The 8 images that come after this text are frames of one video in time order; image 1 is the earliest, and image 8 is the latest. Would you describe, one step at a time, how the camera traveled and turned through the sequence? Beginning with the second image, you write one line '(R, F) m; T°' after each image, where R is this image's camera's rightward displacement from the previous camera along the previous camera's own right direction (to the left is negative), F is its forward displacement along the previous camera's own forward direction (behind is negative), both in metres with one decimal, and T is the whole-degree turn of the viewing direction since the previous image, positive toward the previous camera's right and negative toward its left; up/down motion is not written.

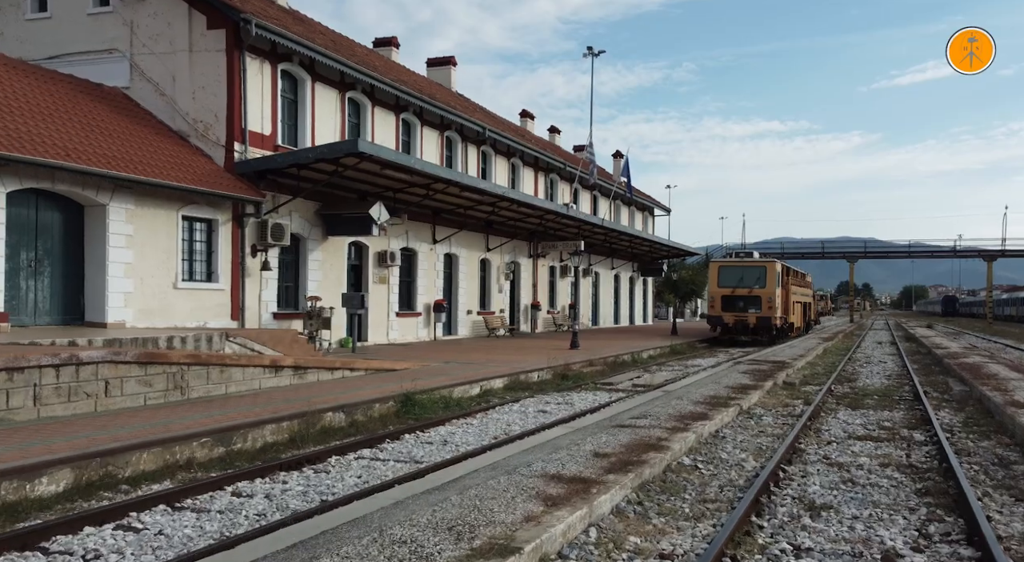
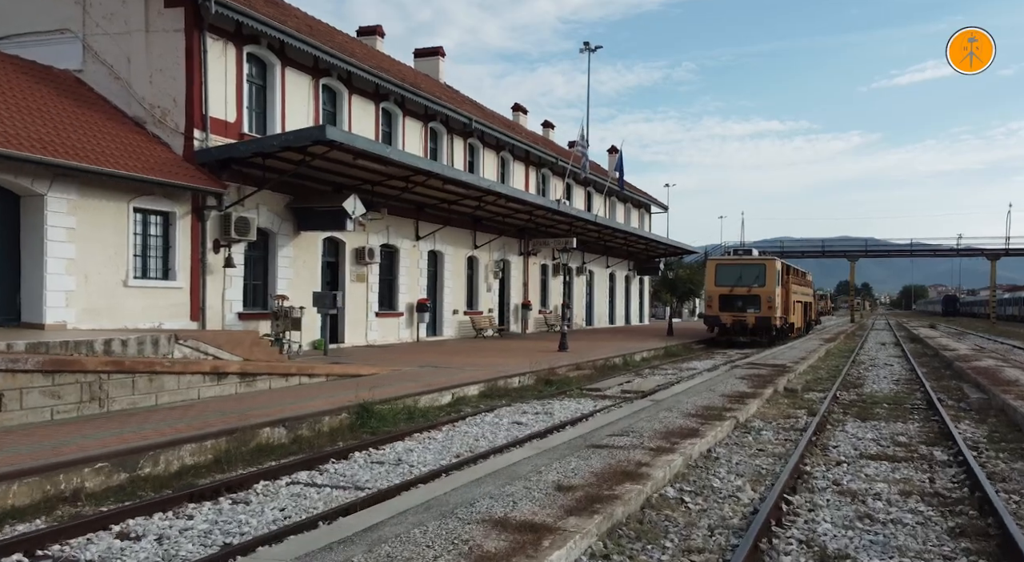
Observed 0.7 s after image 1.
(+0.4, +1.2) m; 0°
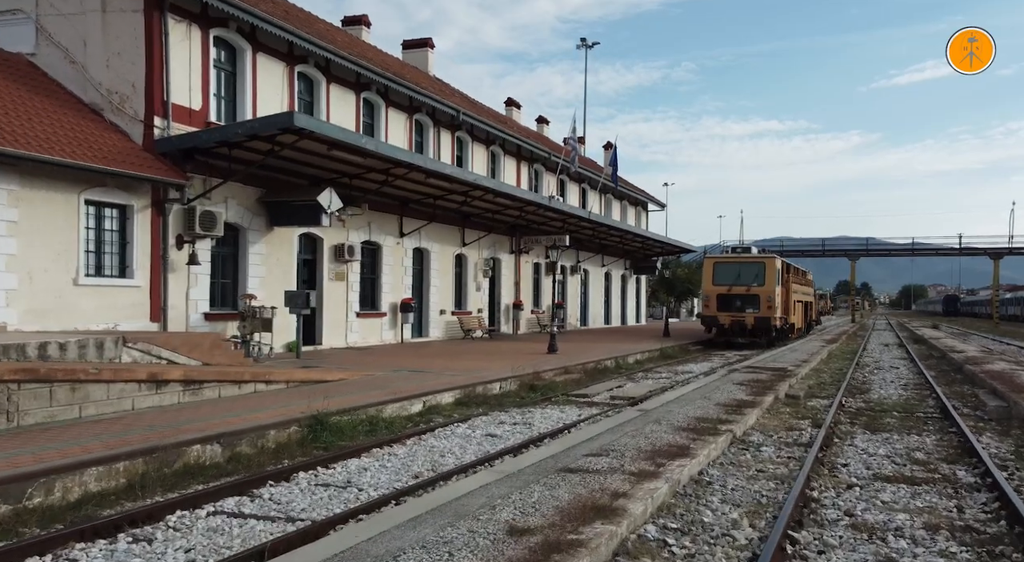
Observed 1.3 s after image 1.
(+0.3, +1.0) m; 0°
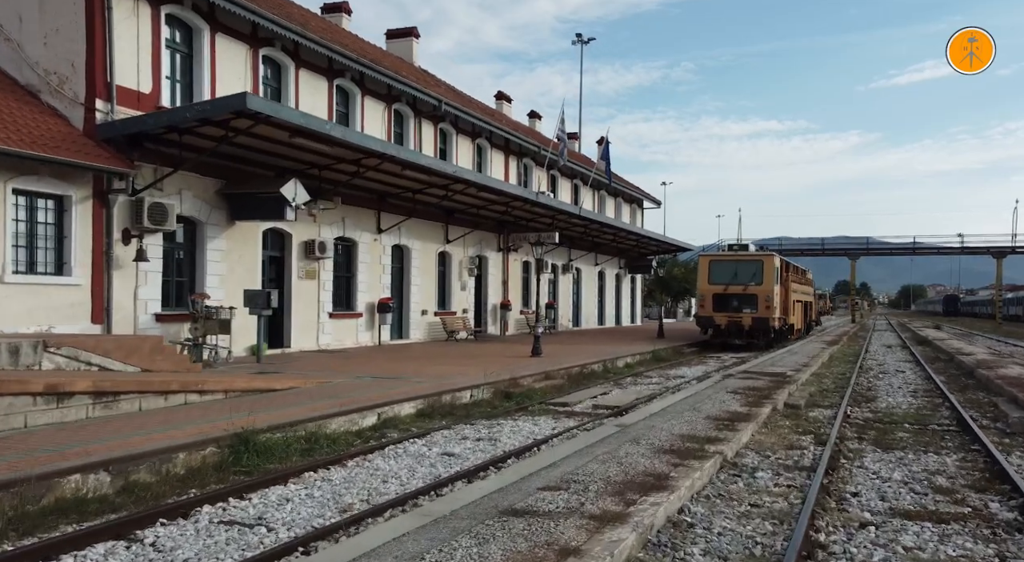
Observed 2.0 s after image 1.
(+0.4, +1.2) m; 0°
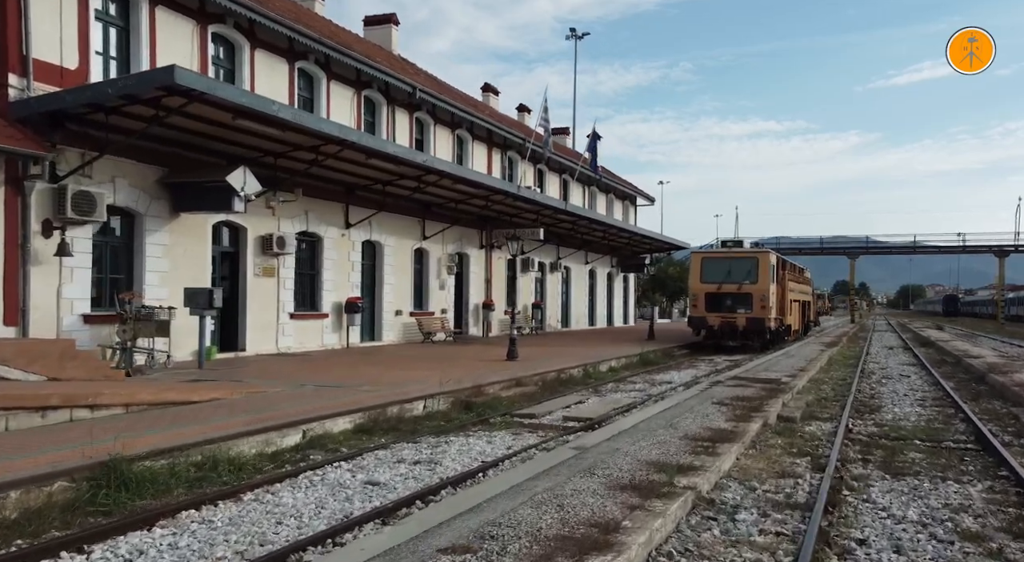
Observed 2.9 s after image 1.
(+0.5, +1.4) m; 0°
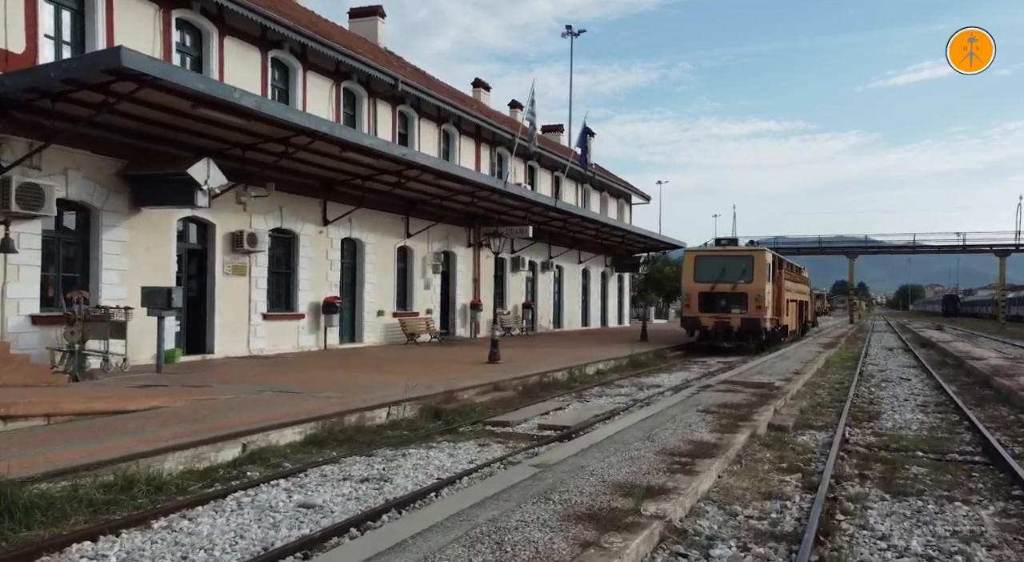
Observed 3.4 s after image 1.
(+0.4, +0.8) m; 0°
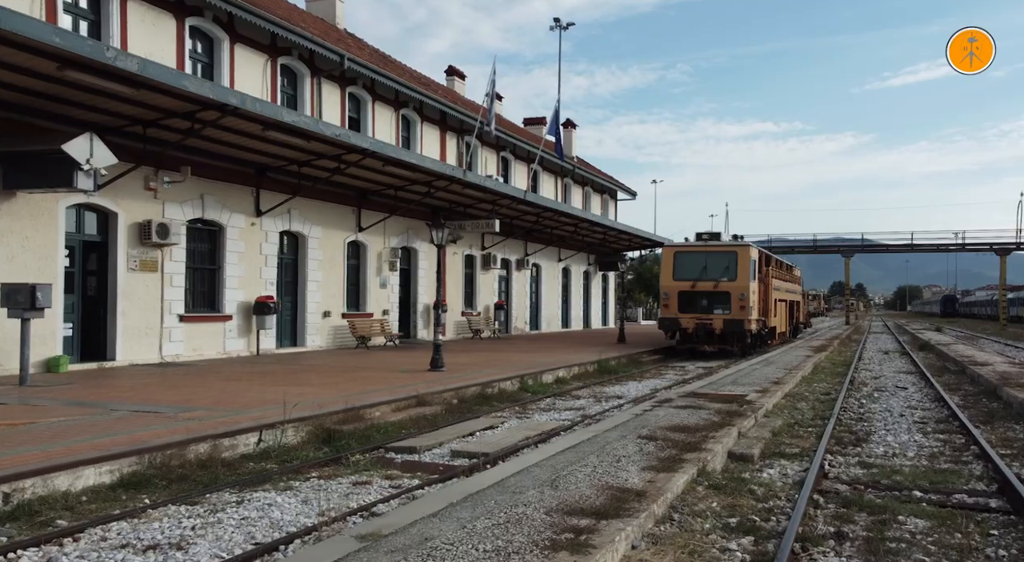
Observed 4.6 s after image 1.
(+1.0, +2.0) m; 0°
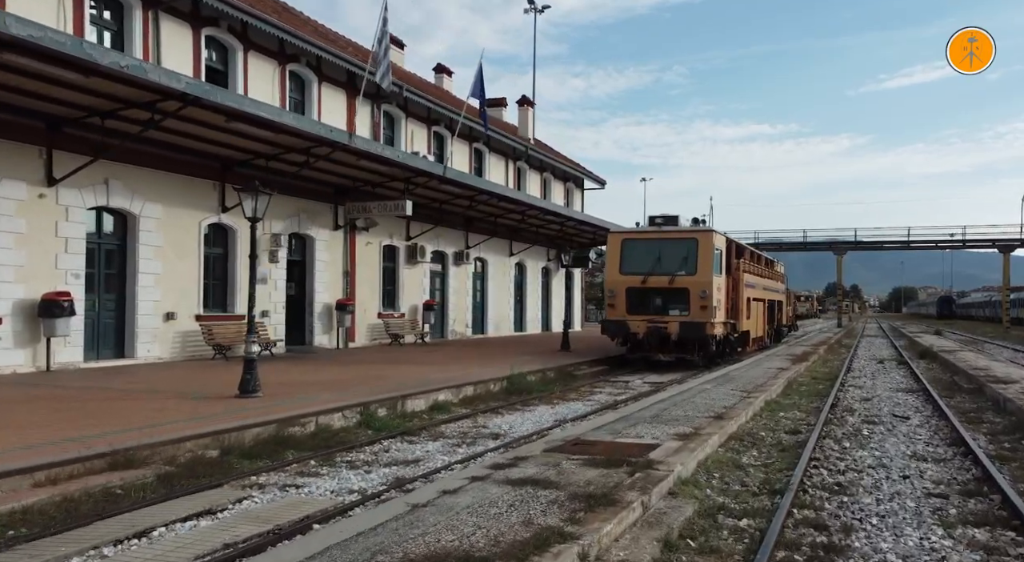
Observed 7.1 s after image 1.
(+2.0, +4.4) m; 0°
